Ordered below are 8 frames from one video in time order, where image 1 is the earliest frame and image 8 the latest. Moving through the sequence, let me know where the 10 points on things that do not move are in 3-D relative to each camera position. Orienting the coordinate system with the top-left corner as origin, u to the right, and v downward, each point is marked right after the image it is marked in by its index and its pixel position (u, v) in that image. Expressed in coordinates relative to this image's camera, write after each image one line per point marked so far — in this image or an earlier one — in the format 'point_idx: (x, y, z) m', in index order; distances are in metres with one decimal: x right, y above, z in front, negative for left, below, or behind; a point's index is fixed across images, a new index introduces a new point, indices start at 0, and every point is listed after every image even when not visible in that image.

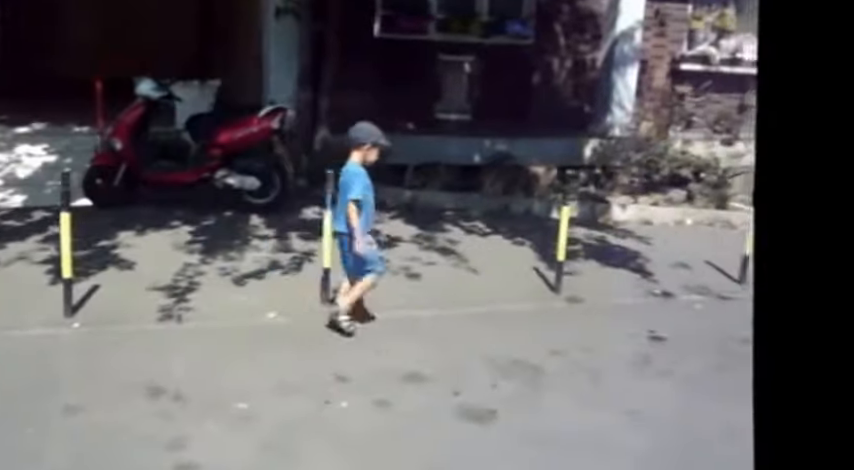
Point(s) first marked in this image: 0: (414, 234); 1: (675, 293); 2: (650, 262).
0: (-0.2, 0.0, +6.4) m
1: (+1.8, -0.4, +5.3) m
2: (+1.8, -0.2, +5.9) m
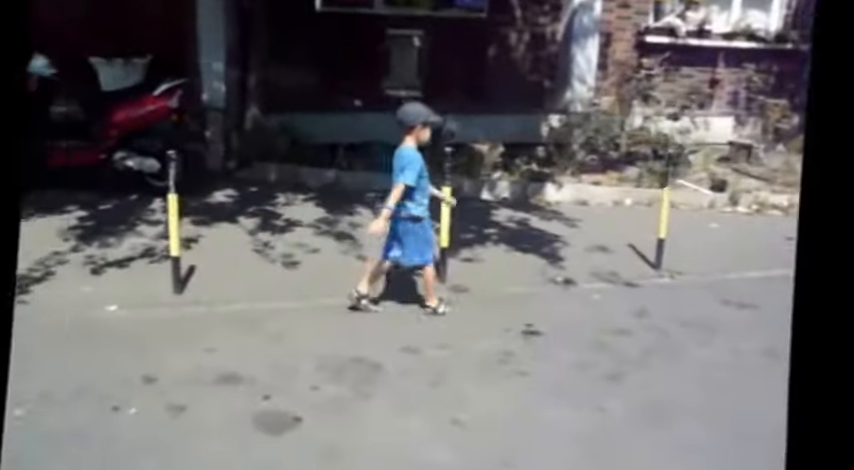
0: (-0.9, +0.1, +6.1) m
1: (+1.0, -0.3, +5.0) m
2: (+1.0, -0.1, +5.5) m
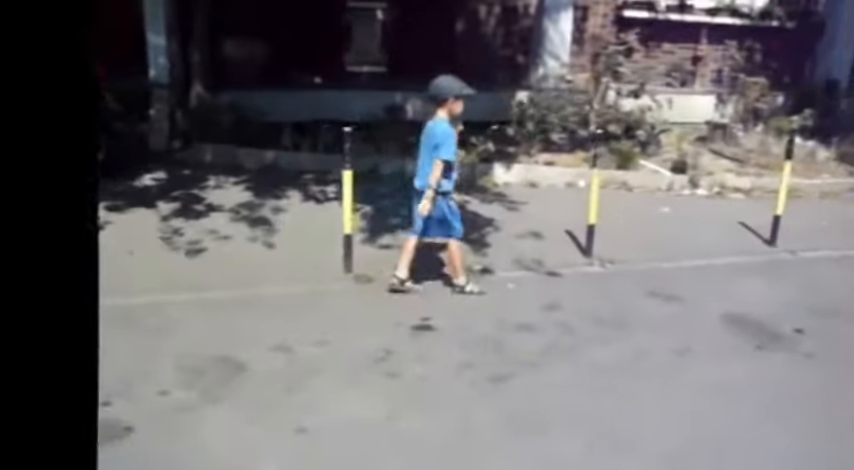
0: (-1.5, +0.3, +5.8) m
1: (+0.4, -0.2, +4.7) m
2: (+0.5, 0.0, +5.2) m
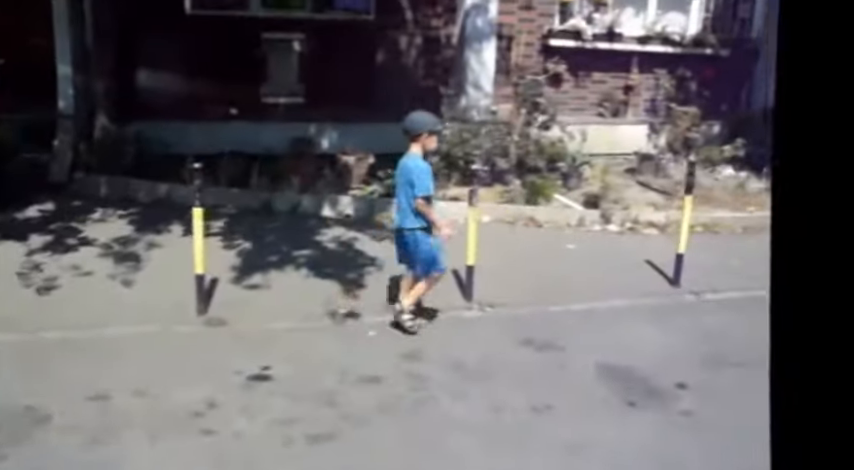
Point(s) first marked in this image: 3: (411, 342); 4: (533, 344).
0: (-2.3, 0.0, +5.4) m
1: (-0.4, -0.5, +4.3) m
2: (-0.4, -0.3, +4.9) m
3: (-0.1, -0.6, +4.0) m
4: (+0.6, -0.6, +4.0) m
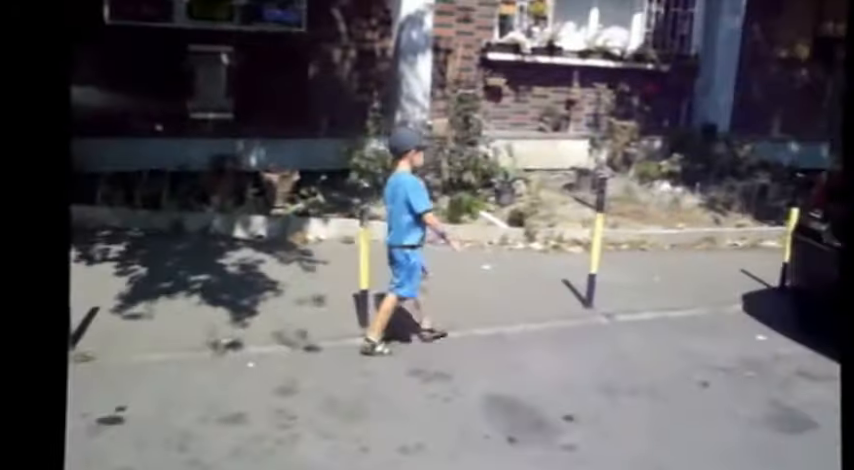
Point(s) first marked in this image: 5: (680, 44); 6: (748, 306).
0: (-3.0, -0.2, +5.1) m
1: (-1.0, -0.6, +4.0) m
2: (-1.0, -0.4, +4.6) m
3: (-0.7, -0.7, +3.7) m
4: (0.0, -0.7, +3.8) m
5: (+3.2, +2.4, +9.3) m
6: (+2.2, -0.5, +5.0) m
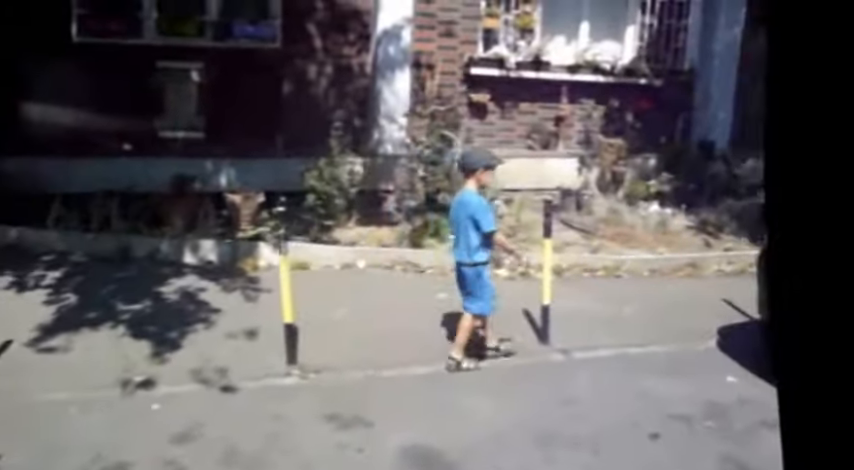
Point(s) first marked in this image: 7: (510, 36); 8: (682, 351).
0: (-3.3, -0.4, +4.9) m
1: (-1.4, -0.7, +3.7) m
2: (-1.3, -0.6, +4.3) m
3: (-1.1, -0.9, +3.4) m
4: (-0.4, -0.9, +3.4) m
5: (+3.0, +2.1, +8.9) m
6: (+1.8, -0.7, +4.6) m
7: (+1.0, +2.3, +8.3) m
8: (+1.6, -0.7, +4.5) m
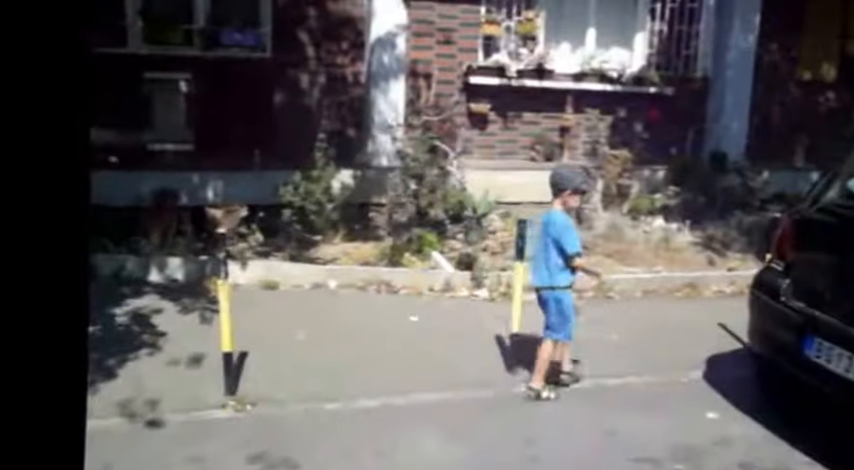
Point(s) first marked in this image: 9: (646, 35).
0: (-3.5, -0.5, +4.7) m
1: (-1.6, -0.8, +3.5) m
2: (-1.6, -0.7, +4.0) m
3: (-1.3, -0.9, +3.1) m
4: (-0.7, -1.0, +3.1) m
5: (+3.0, +2.0, +8.4) m
6: (+1.6, -0.8, +4.2) m
7: (+0.9, +2.1, +8.0) m
8: (+1.3, -0.8, +4.1) m
9: (+2.5, +2.3, +8.4) m
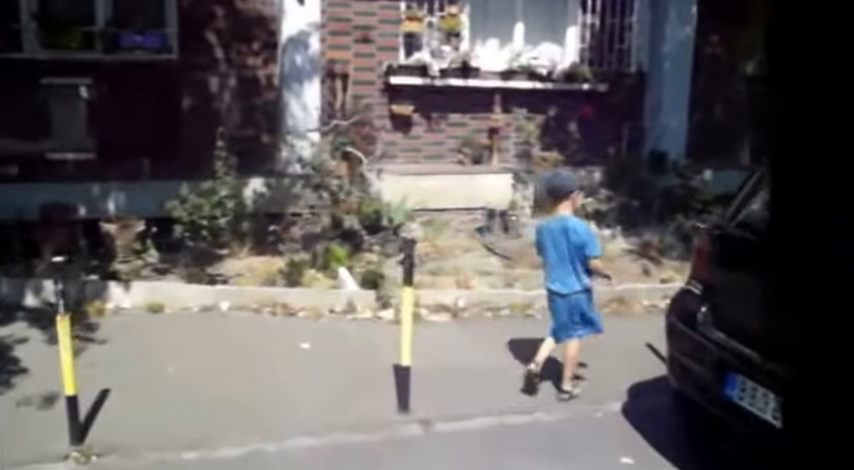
0: (-4.1, -0.7, +4.2) m
1: (-2.2, -1.0, +3.0) m
2: (-2.2, -0.8, +3.6) m
3: (-1.9, -1.1, +2.7) m
4: (-1.2, -1.1, +2.7) m
5: (+2.1, +1.9, +8.1) m
6: (+1.0, -0.9, +3.9) m
7: (+0.1, +2.0, +7.6) m
8: (+0.7, -0.9, +3.7) m
9: (+1.6, +2.3, +8.1) m
